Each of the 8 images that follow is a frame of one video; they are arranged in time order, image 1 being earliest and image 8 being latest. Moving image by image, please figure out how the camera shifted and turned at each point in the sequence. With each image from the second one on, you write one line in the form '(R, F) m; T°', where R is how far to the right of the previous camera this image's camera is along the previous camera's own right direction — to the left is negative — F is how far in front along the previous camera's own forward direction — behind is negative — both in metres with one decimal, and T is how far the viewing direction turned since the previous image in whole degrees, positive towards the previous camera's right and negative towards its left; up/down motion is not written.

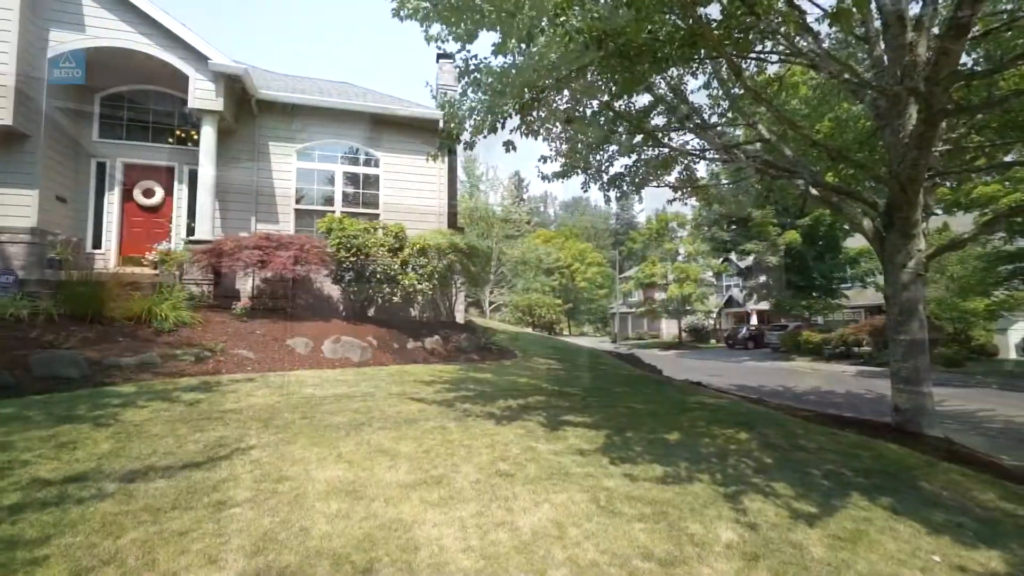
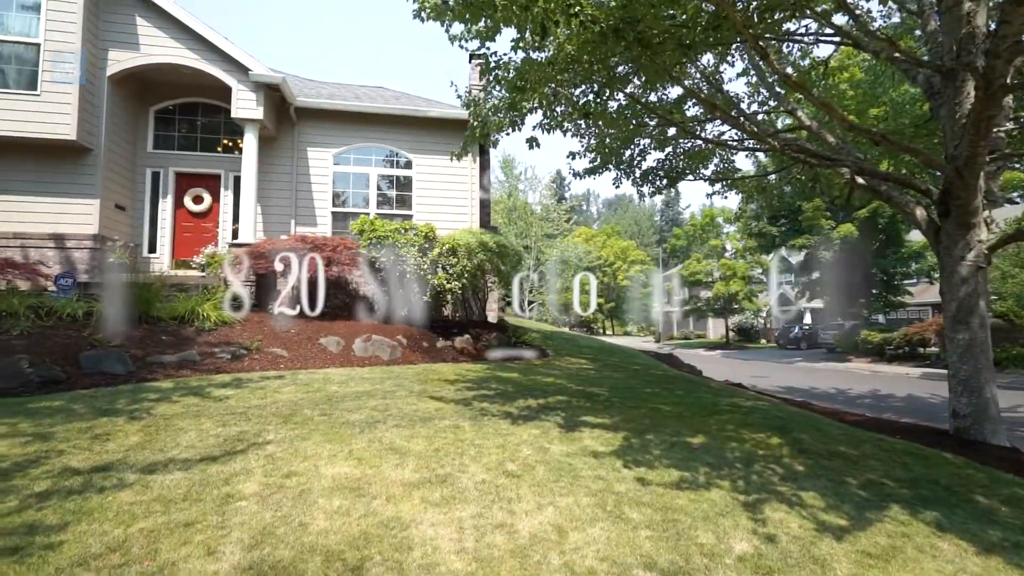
(+0.3, +0.1) m; -5°
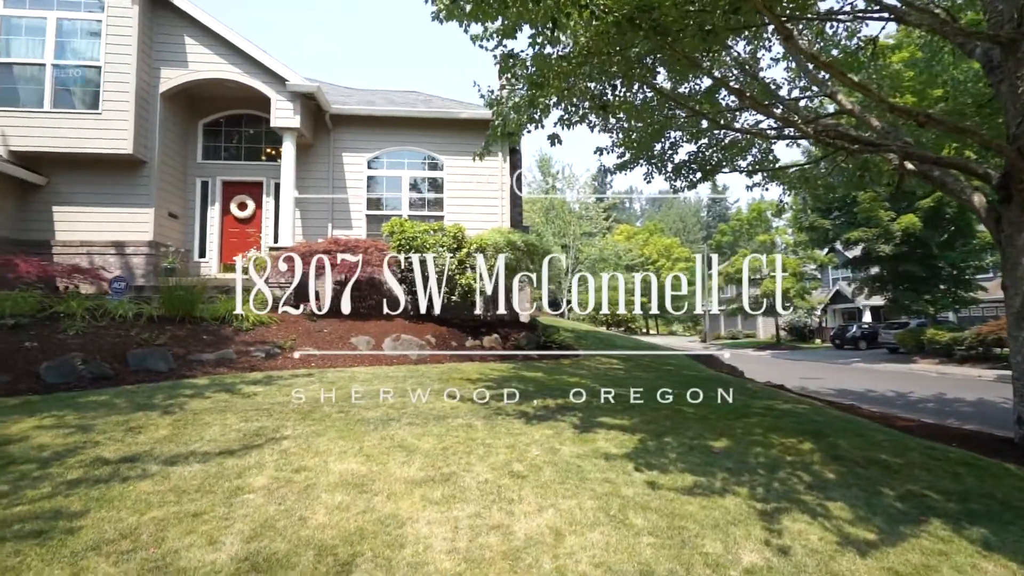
(+0.3, +0.1) m; -5°
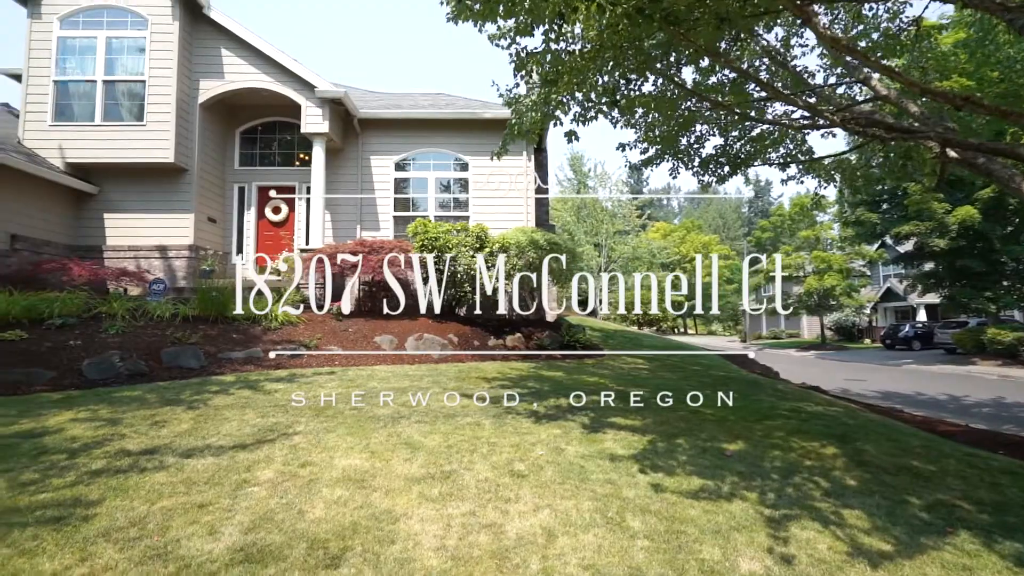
(+0.3, 0.0) m; -4°
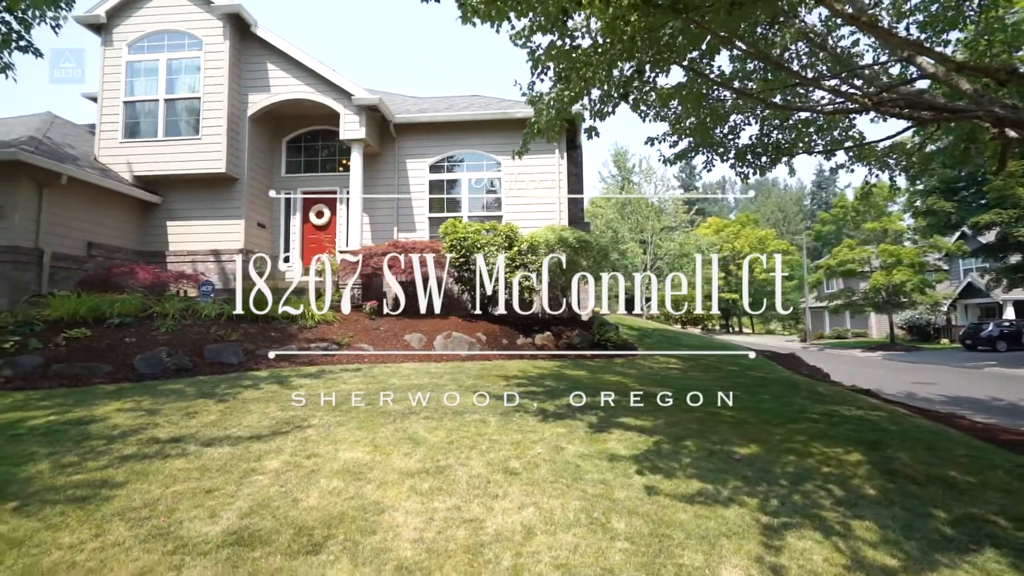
(+0.4, 0.0) m; -6°
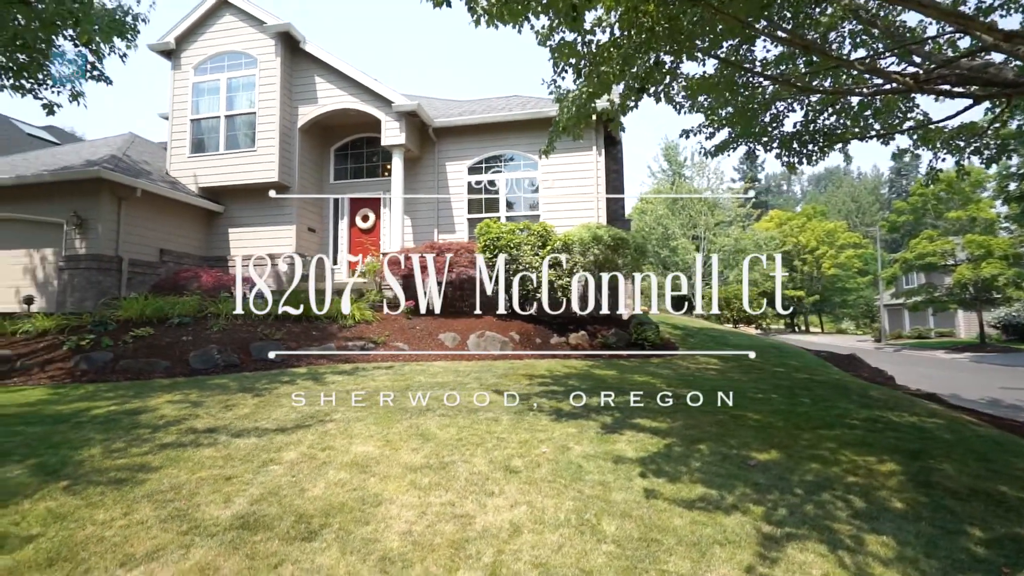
(+0.4, 0.0) m; -6°
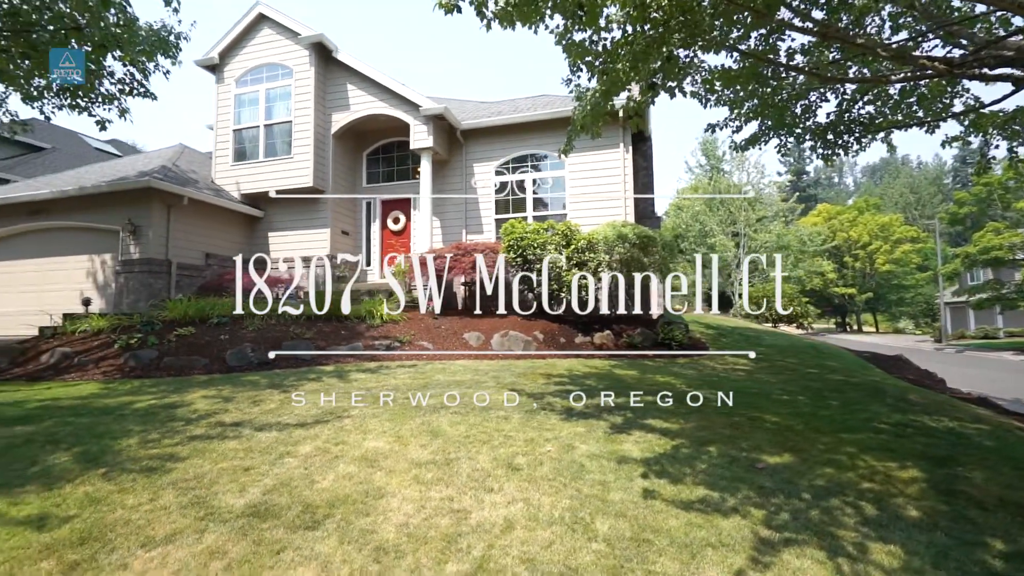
(+0.3, 0.0) m; -5°
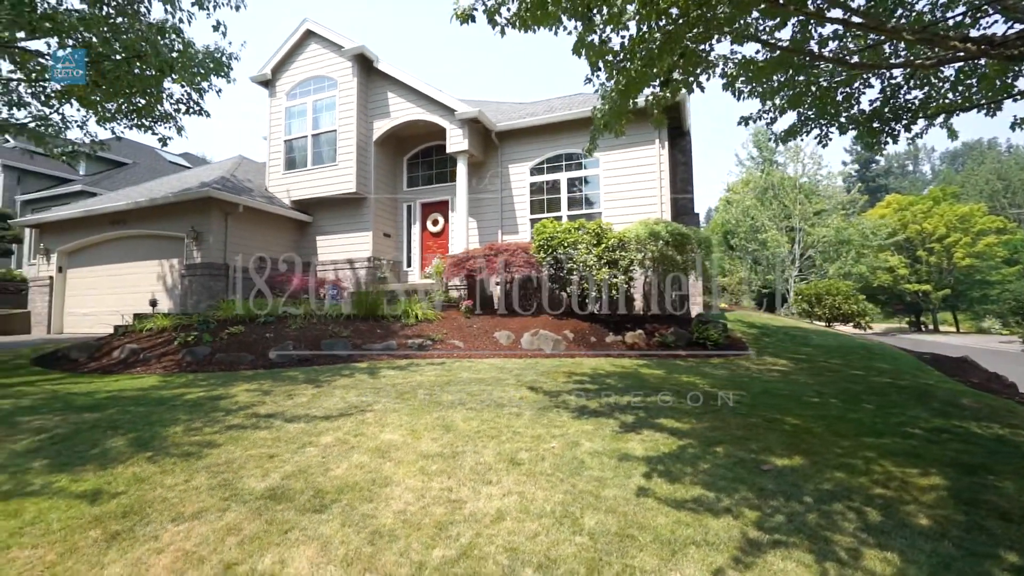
(+0.4, -0.1) m; -6°
